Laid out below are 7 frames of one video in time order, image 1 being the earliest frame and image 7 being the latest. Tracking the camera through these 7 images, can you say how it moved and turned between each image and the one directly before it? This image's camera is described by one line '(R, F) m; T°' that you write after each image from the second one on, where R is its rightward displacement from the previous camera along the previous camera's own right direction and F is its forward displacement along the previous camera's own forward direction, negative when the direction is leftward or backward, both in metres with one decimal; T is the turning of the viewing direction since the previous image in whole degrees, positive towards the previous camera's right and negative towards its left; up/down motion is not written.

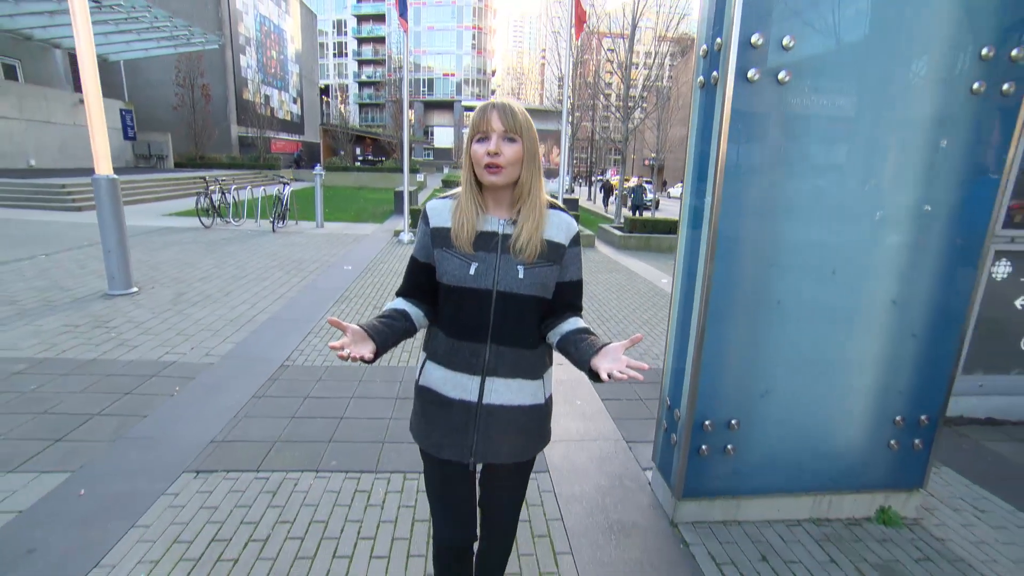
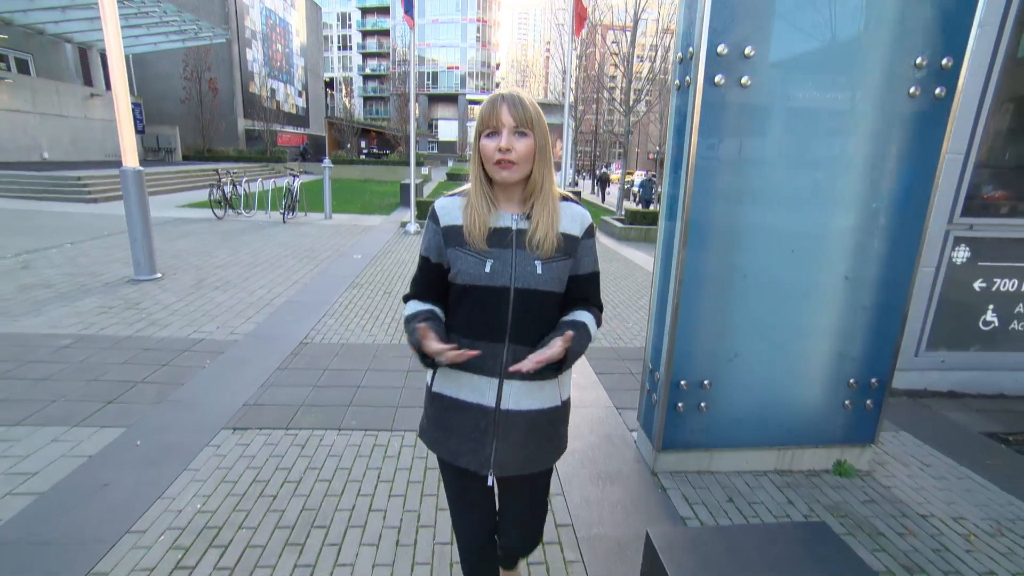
(0.0, -0.4) m; 0°
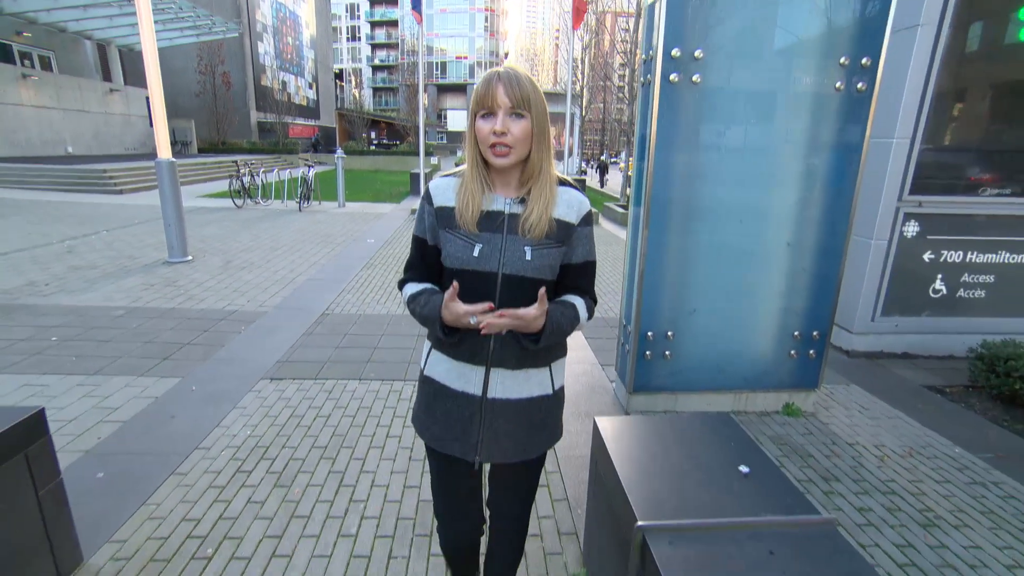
(+0.1, -0.6) m; -1°
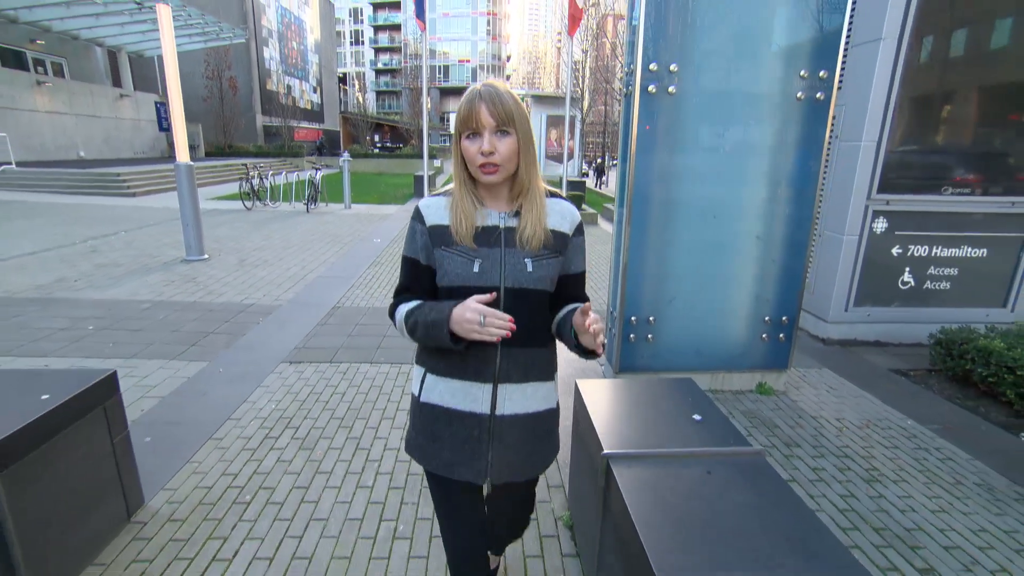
(0.0, -0.4) m; 0°
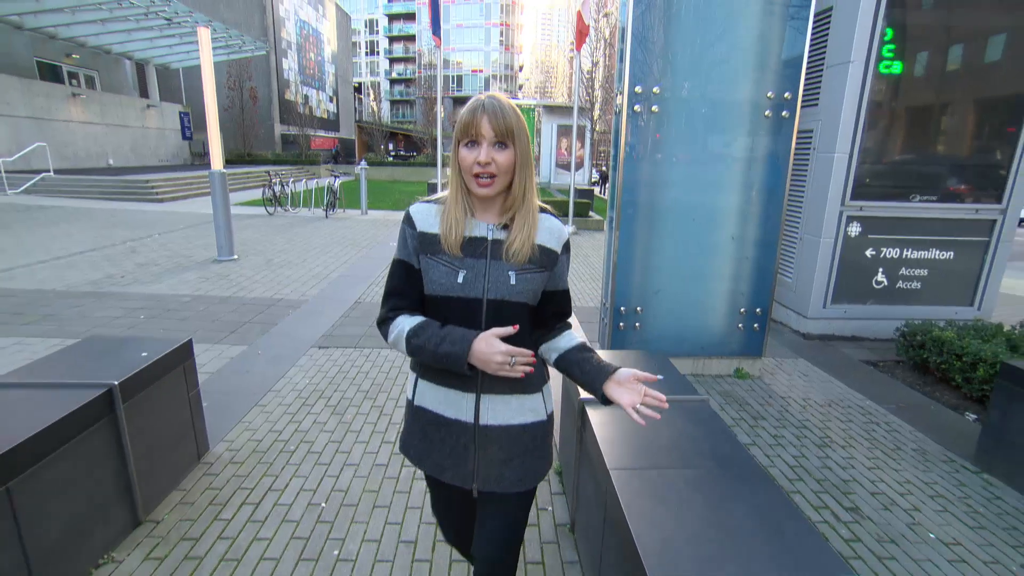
(+0.1, -0.5) m; -1°
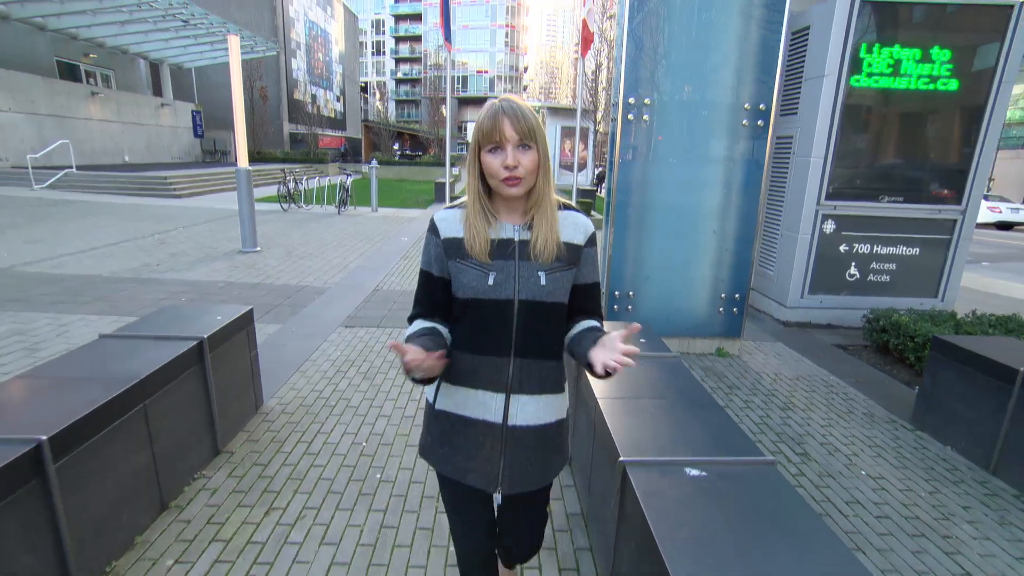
(0.0, -0.6) m; 0°
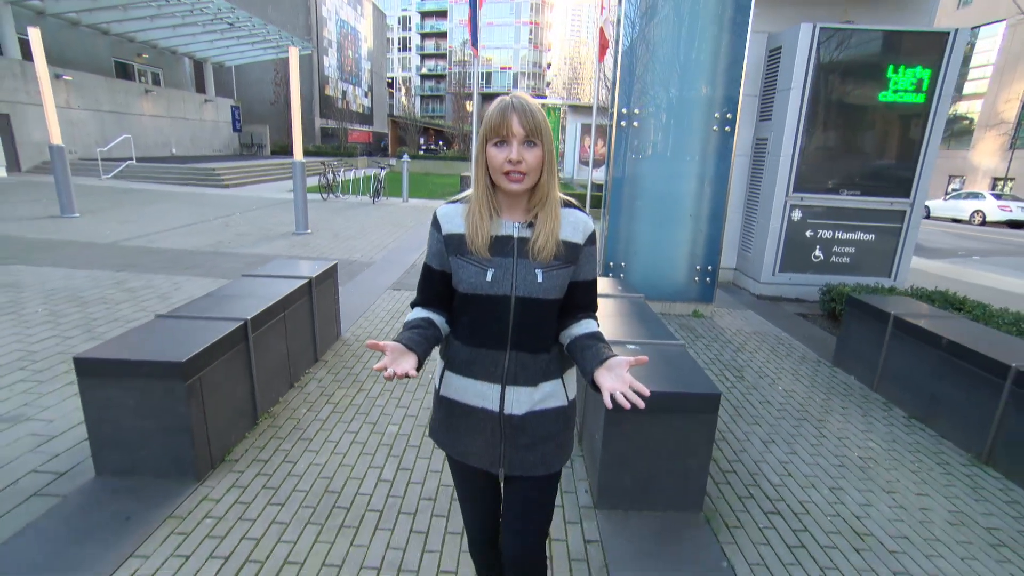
(+0.1, -1.2) m; -2°
